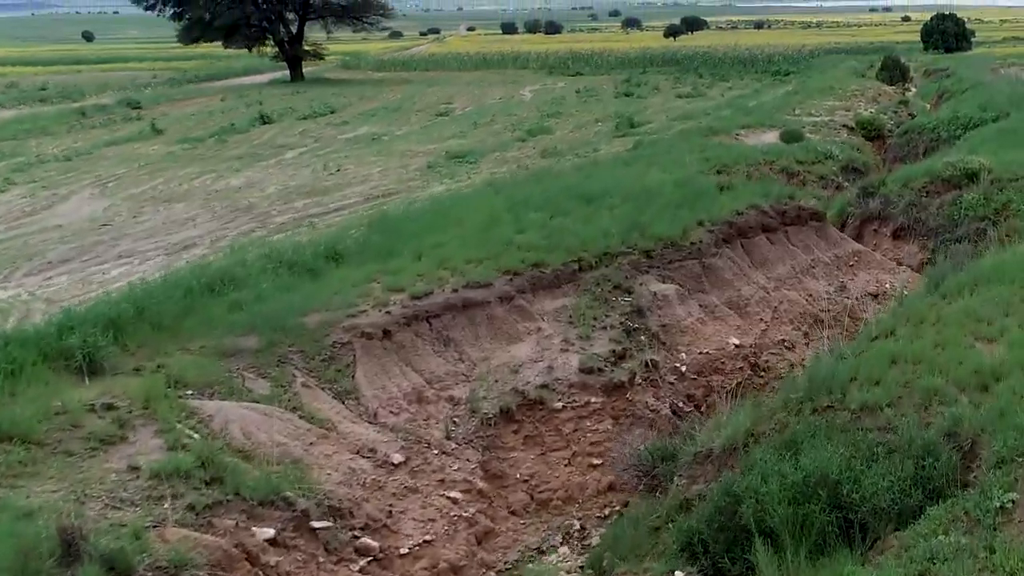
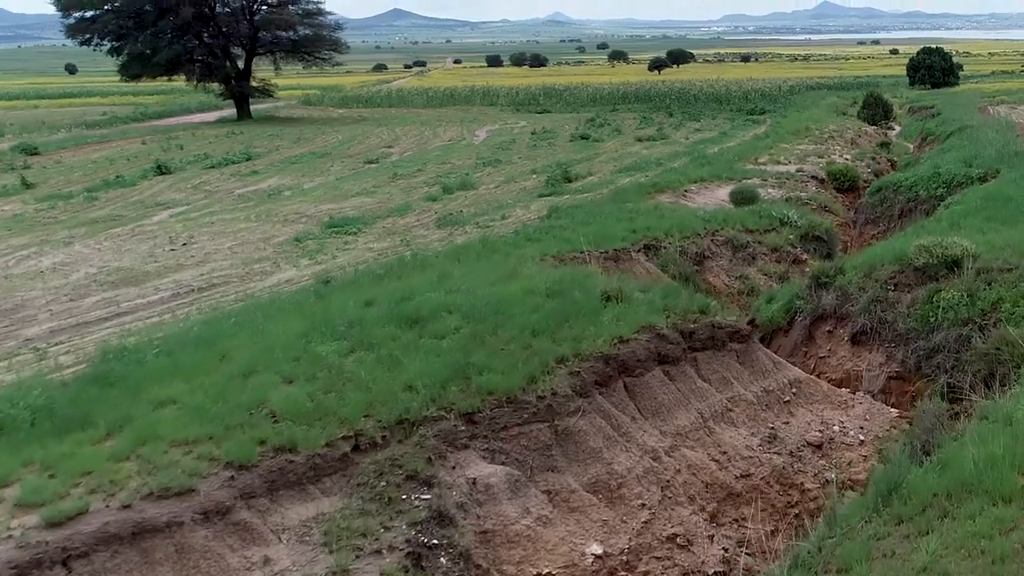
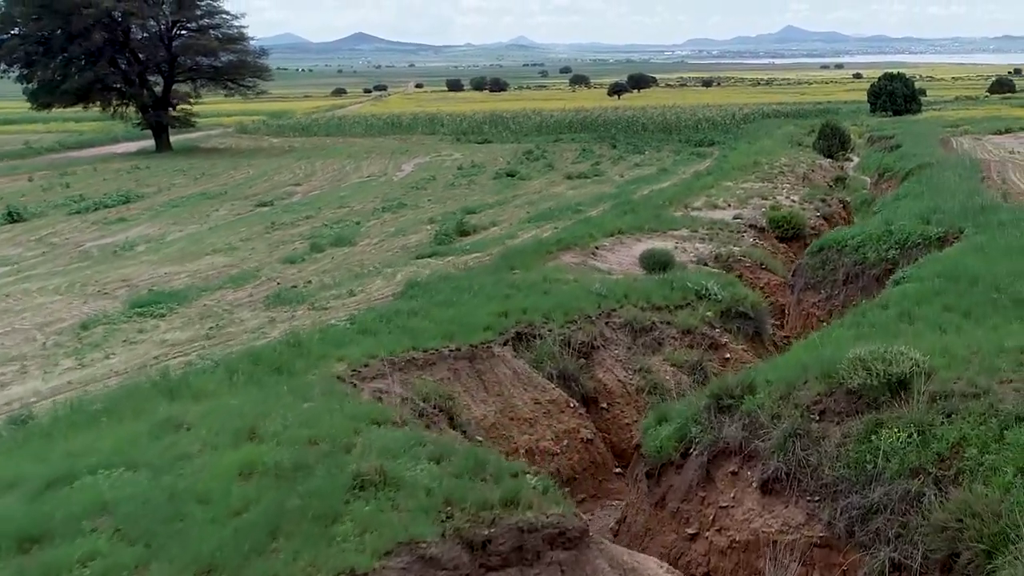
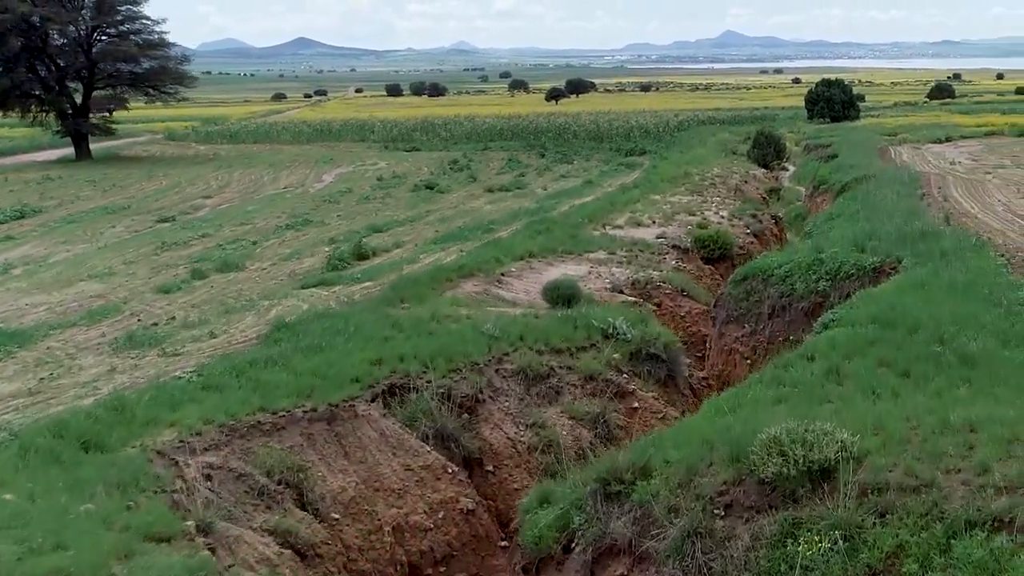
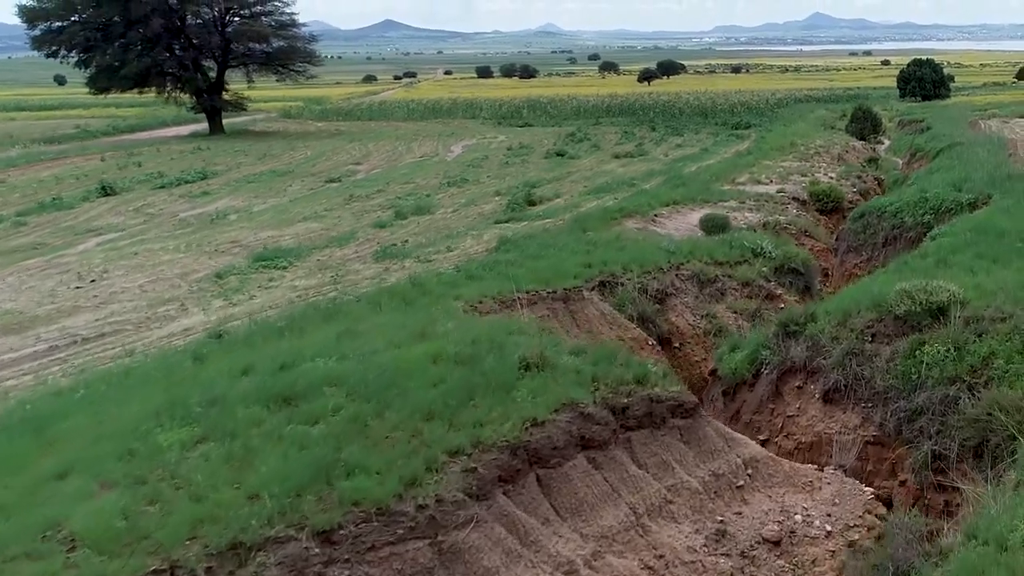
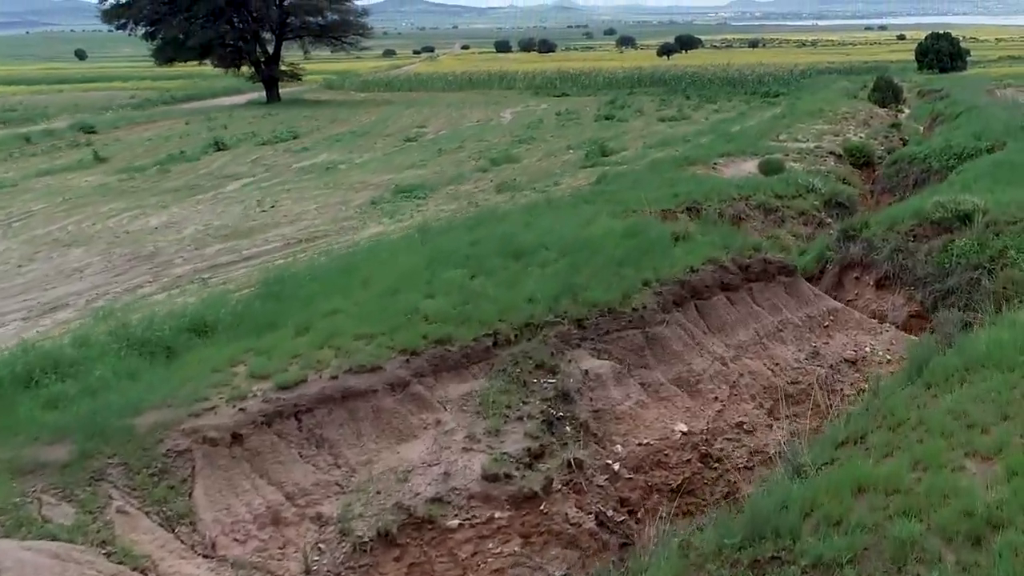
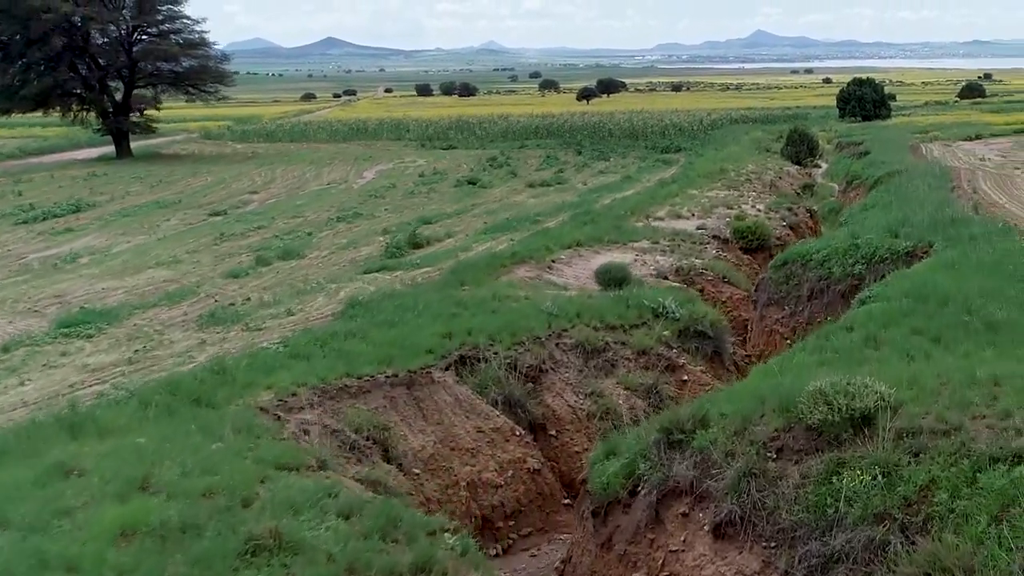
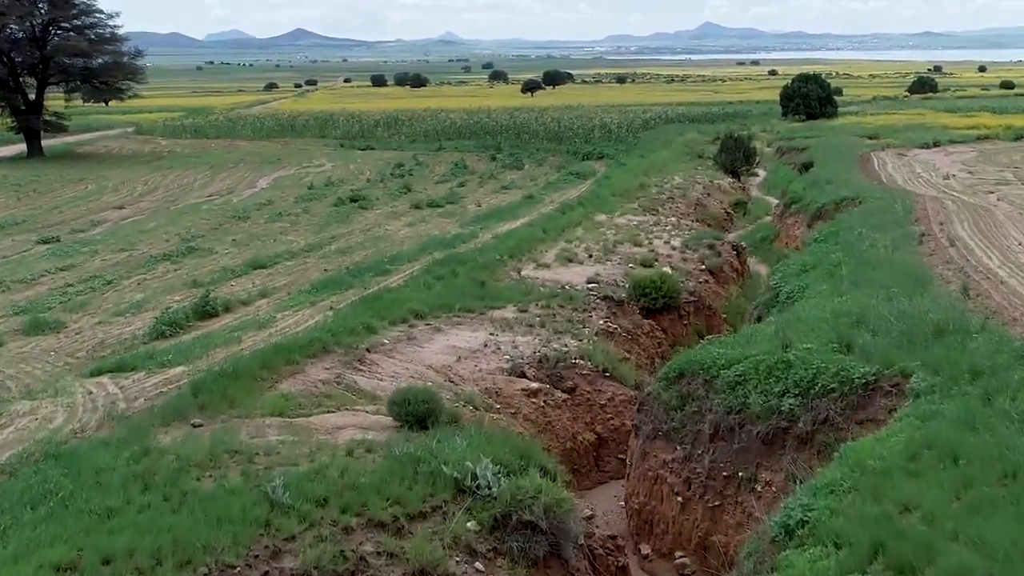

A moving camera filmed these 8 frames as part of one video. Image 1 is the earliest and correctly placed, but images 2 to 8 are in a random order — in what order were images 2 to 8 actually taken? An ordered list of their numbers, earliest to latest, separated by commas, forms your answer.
6, 2, 5, 3, 7, 4, 8
